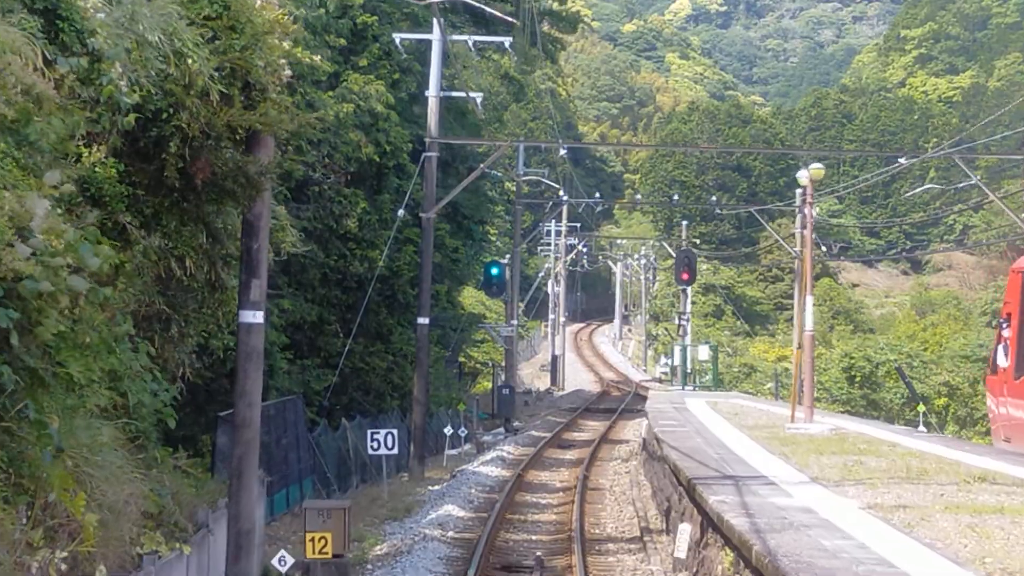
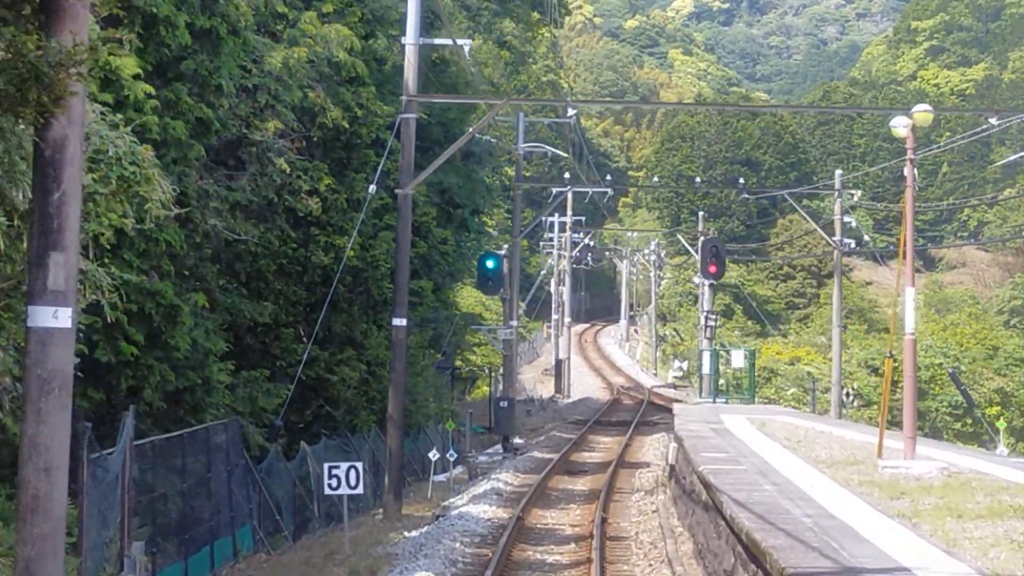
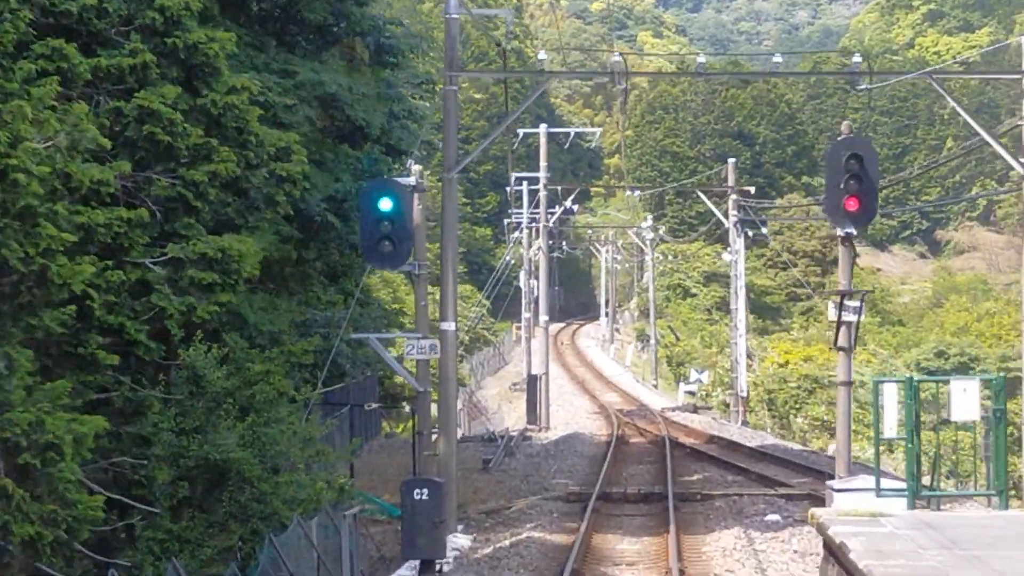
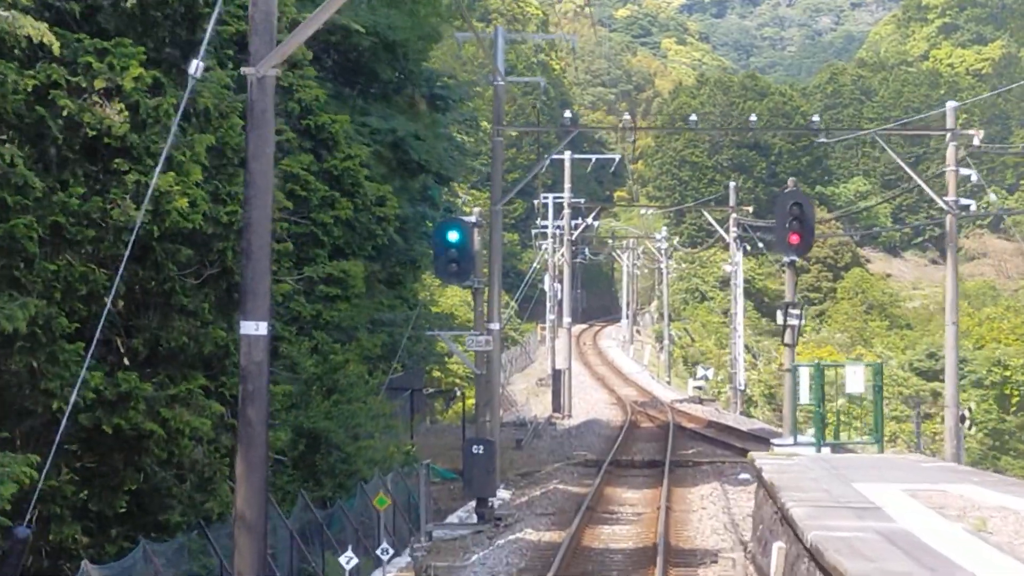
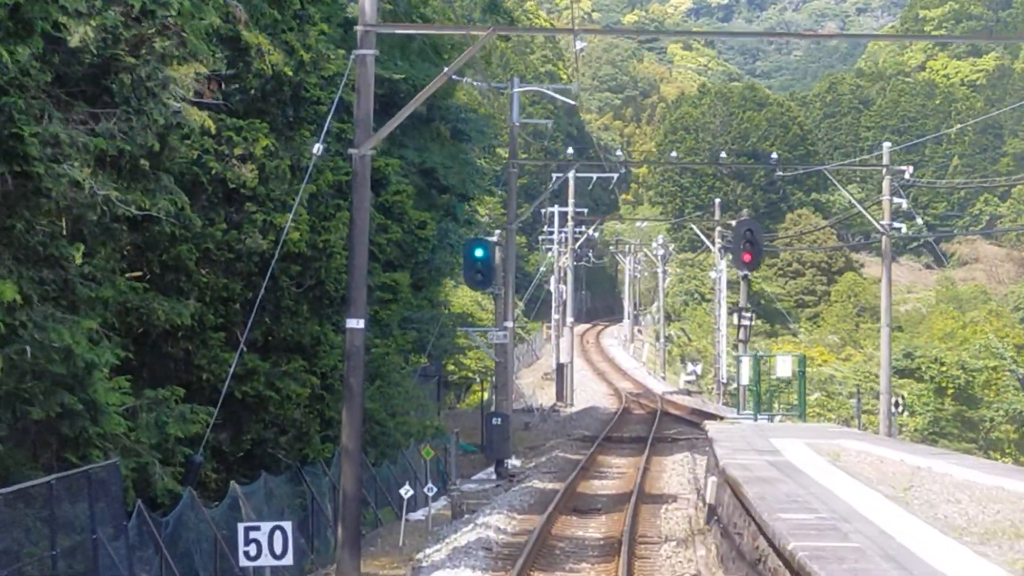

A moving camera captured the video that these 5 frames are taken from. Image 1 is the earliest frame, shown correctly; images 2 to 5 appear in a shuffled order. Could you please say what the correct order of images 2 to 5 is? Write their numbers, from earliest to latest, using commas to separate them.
2, 5, 4, 3
